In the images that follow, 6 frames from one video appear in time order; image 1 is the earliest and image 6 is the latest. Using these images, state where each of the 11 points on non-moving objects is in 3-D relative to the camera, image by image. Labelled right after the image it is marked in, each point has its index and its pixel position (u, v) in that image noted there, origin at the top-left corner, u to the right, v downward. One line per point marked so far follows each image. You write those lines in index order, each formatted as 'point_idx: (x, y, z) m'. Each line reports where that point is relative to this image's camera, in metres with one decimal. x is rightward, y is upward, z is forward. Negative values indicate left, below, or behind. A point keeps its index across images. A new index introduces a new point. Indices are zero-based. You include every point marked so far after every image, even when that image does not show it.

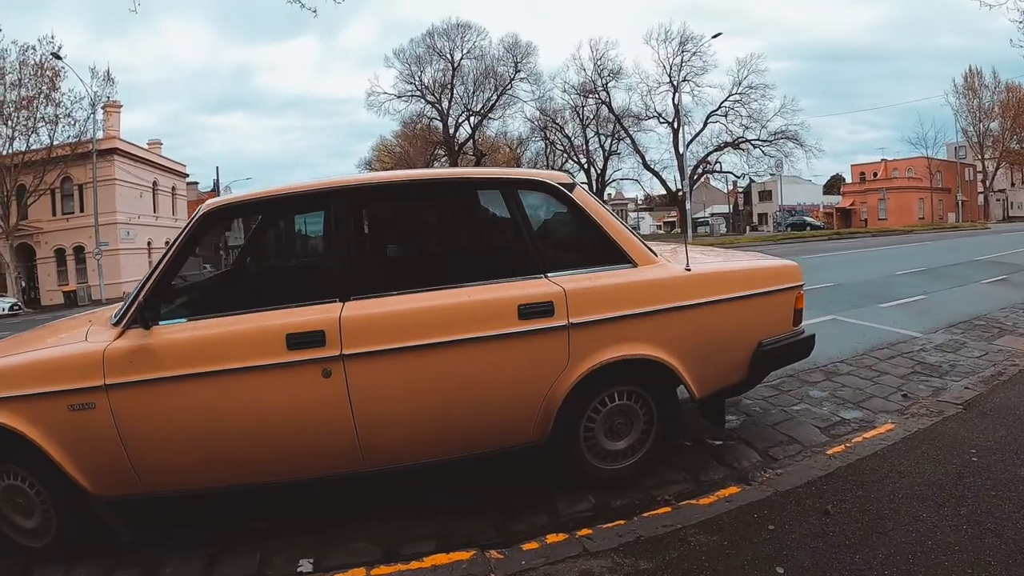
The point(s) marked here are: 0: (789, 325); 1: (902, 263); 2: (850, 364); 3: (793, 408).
0: (+1.5, -0.2, +3.5) m
1: (+8.1, +0.5, +13.2) m
2: (+2.7, -0.6, +5.0) m
3: (+1.8, -0.8, +4.2) m
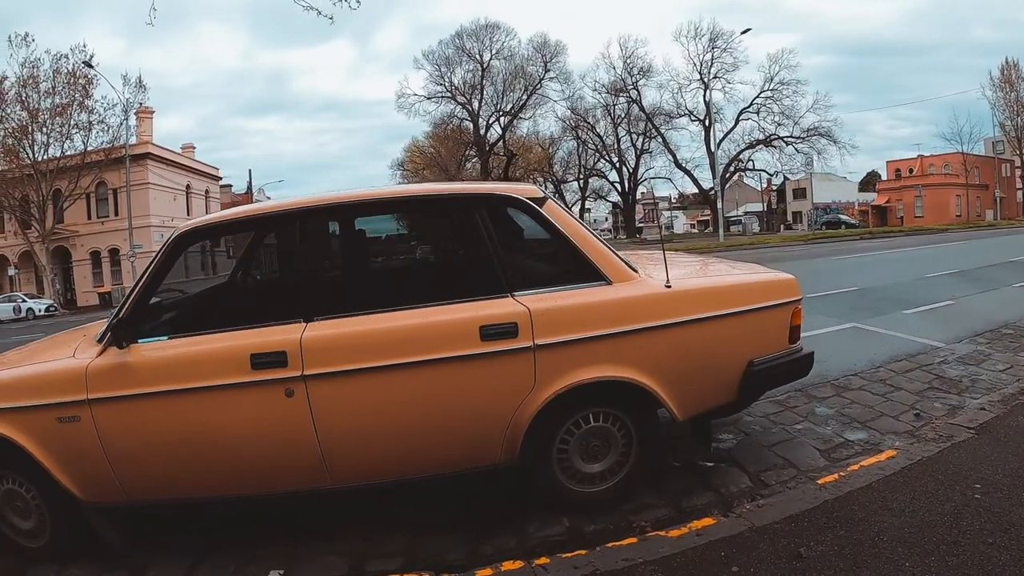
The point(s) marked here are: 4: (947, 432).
0: (+1.4, -0.3, +3.3) m
1: (+8.5, +0.5, +12.7) m
2: (+2.6, -0.7, +4.7) m
3: (+1.8, -0.9, +3.9) m
4: (+2.3, -0.8, +3.3) m
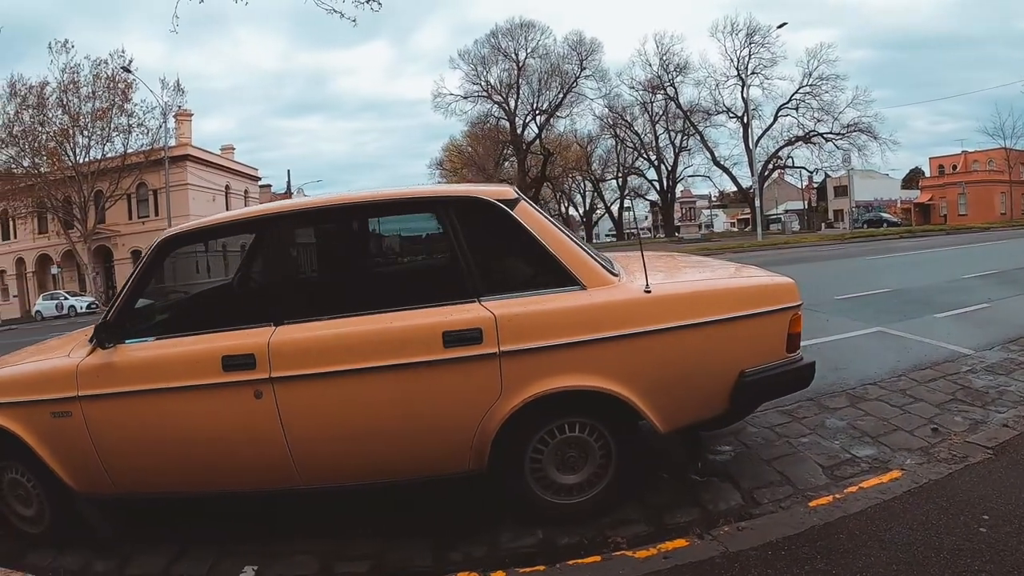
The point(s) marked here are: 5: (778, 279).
0: (+1.3, -0.3, +3.1) m
1: (+8.8, +0.4, +12.1) m
2: (+2.6, -0.7, +4.4) m
3: (+1.7, -0.9, +3.7) m
4: (+2.2, -0.8, +3.0) m
5: (+1.3, 0.0, +3.2) m
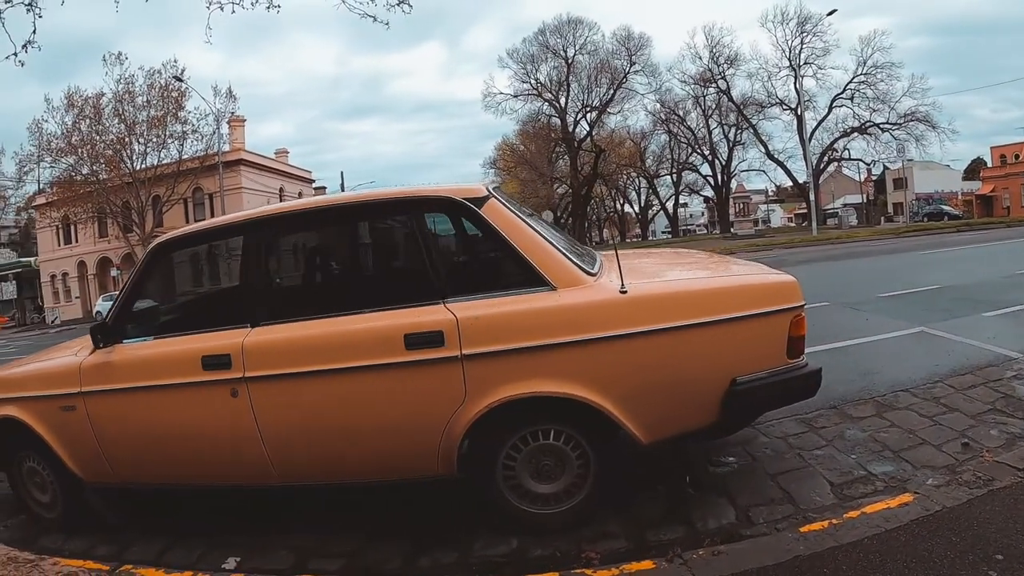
0: (+1.2, -0.3, +2.8) m
1: (+9.4, +0.5, +11.2) m
2: (+2.6, -0.7, +4.0) m
3: (+1.6, -0.9, +3.4) m
4: (+2.0, -0.8, +2.7) m
5: (+1.2, 0.0, +2.9) m
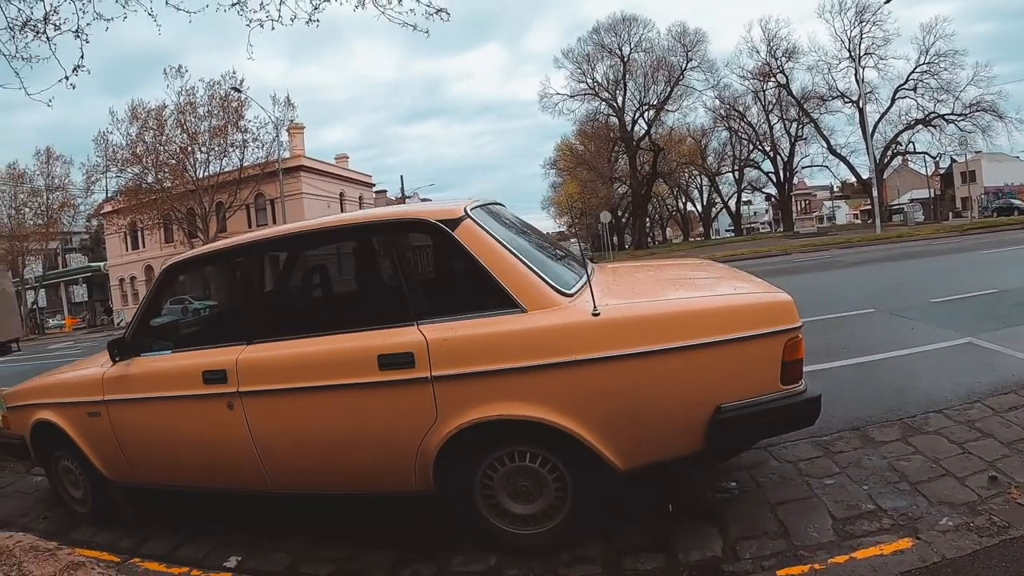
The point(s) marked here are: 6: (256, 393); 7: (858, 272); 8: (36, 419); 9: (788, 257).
0: (+1.1, -0.4, +2.6) m
1: (+10.0, +0.4, +10.2) m
2: (+2.5, -0.8, +3.6) m
3: (+1.5, -0.9, +3.1) m
4: (+1.9, -0.8, +2.4) m
5: (+1.1, 0.0, +2.7) m
6: (-1.4, -0.6, +3.4) m
7: (+5.7, +0.3, +10.4) m
8: (-3.5, -1.0, +4.7) m
9: (+7.9, +0.9, +18.3) m
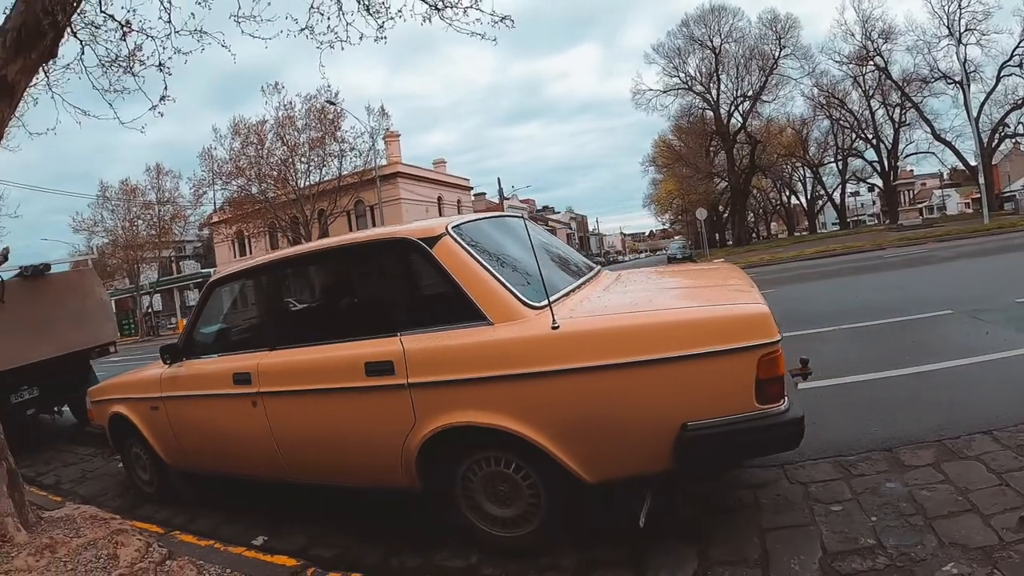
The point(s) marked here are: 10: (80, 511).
0: (+0.9, -0.4, +2.4) m
1: (+10.8, +0.5, +8.5) m
2: (+2.5, -0.8, +3.2) m
3: (+1.4, -1.0, +2.8) m
4: (+1.7, -0.9, +2.0) m
5: (+0.9, -0.1, +2.5) m
6: (-1.4, -0.6, +3.5) m
7: (+6.6, +0.3, +9.4) m
8: (-3.3, -1.0, +5.2) m
9: (+10.1, +0.9, +16.8) m
10: (-3.2, -1.7, +4.7) m
